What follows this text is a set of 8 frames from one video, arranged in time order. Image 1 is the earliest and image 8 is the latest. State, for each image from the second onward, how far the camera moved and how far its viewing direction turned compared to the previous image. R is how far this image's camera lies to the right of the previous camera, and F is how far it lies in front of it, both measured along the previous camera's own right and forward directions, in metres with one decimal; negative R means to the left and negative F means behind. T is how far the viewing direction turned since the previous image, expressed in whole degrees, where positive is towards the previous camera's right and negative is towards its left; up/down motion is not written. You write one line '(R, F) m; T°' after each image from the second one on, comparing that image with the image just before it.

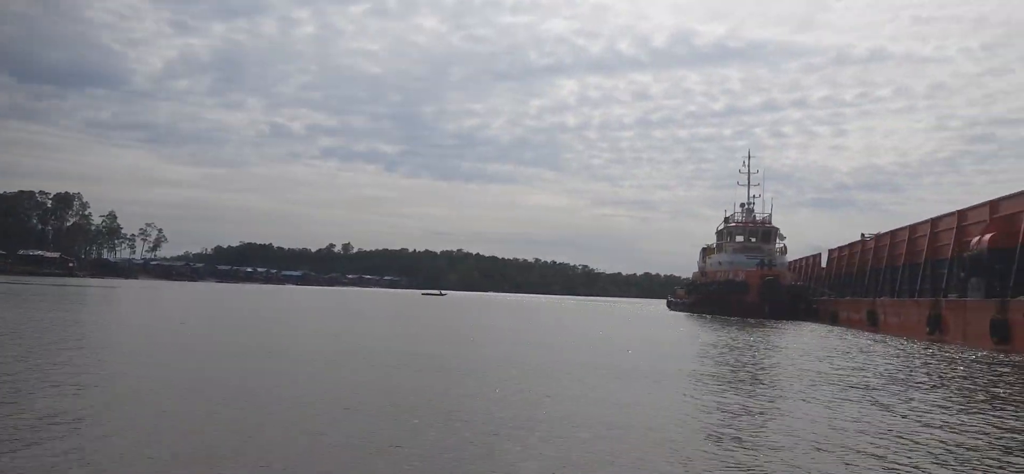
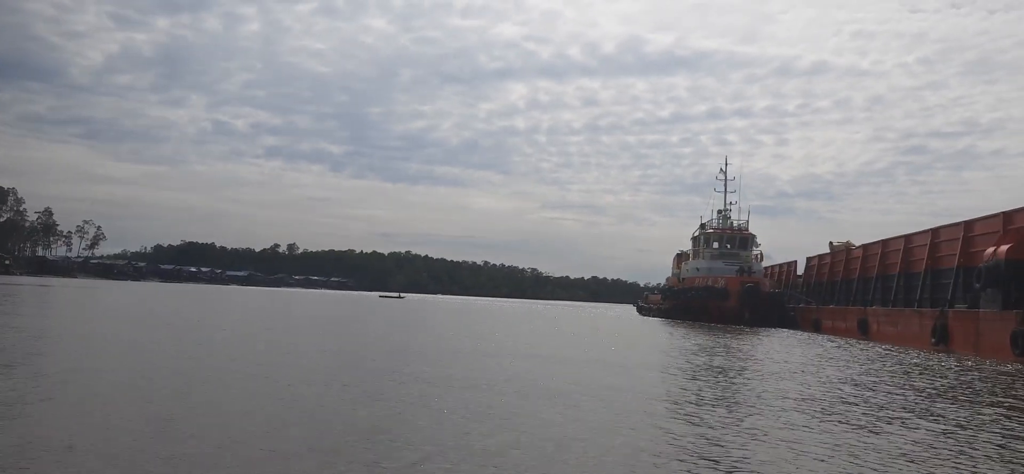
(-1.2, +0.9) m; +4°
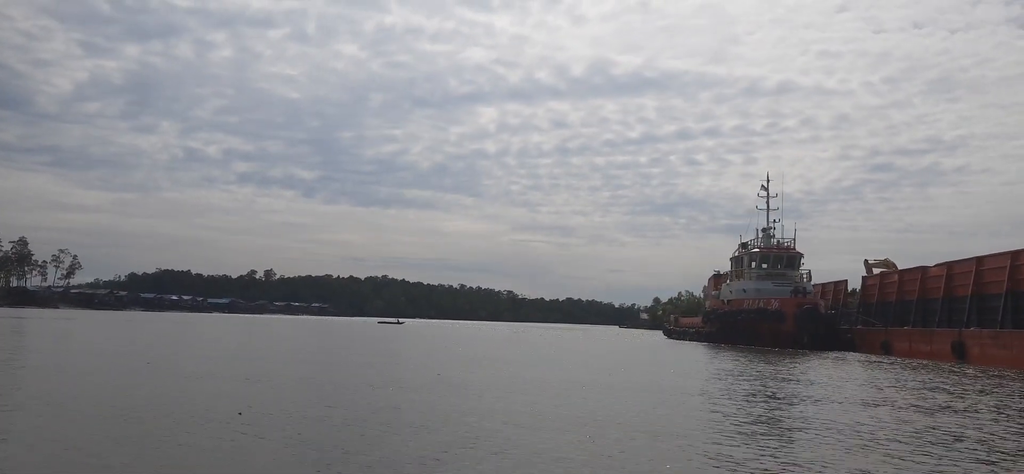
(-2.7, +1.7) m; +2°
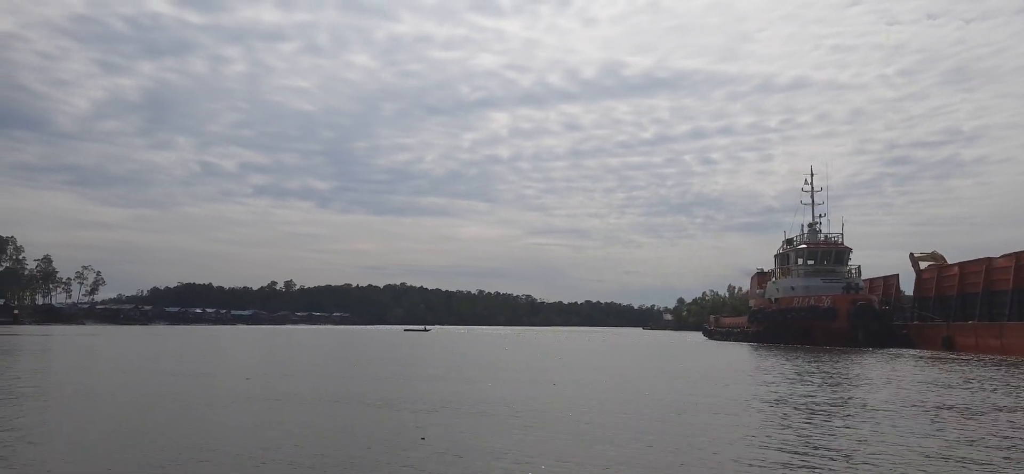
(-1.0, +0.6) m; -1°
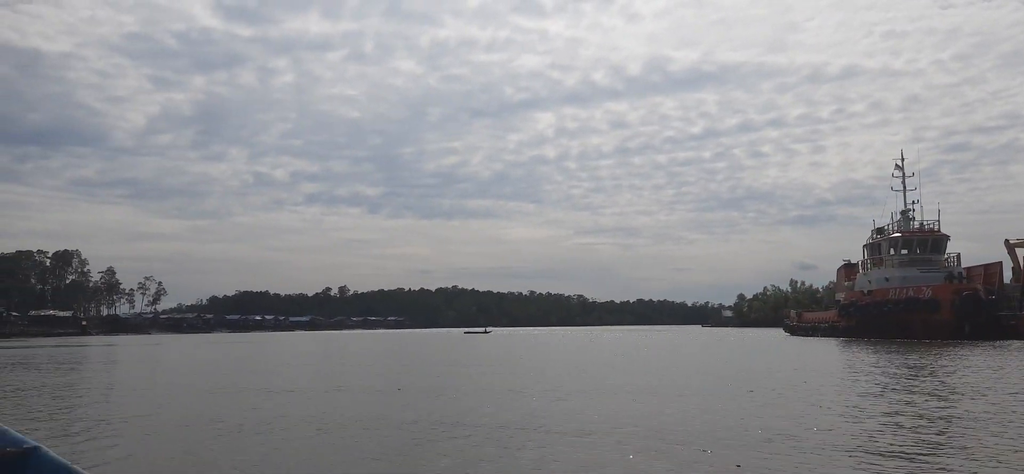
(-1.2, +0.7) m; -4°
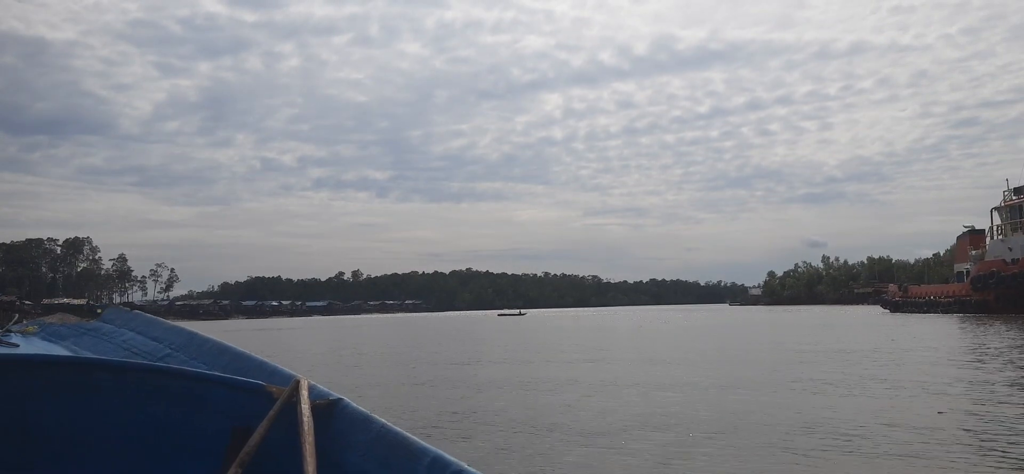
(-2.9, +4.0) m; -1°
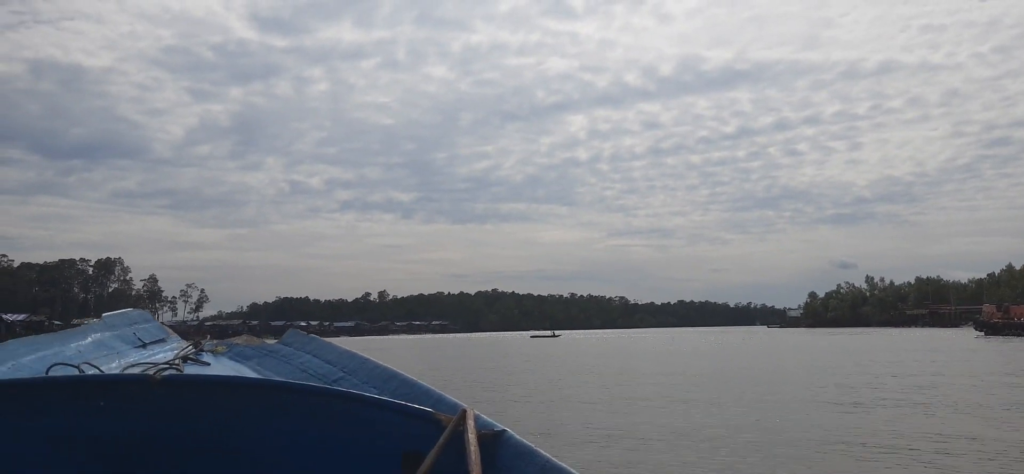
(-1.4, +2.7) m; -2°
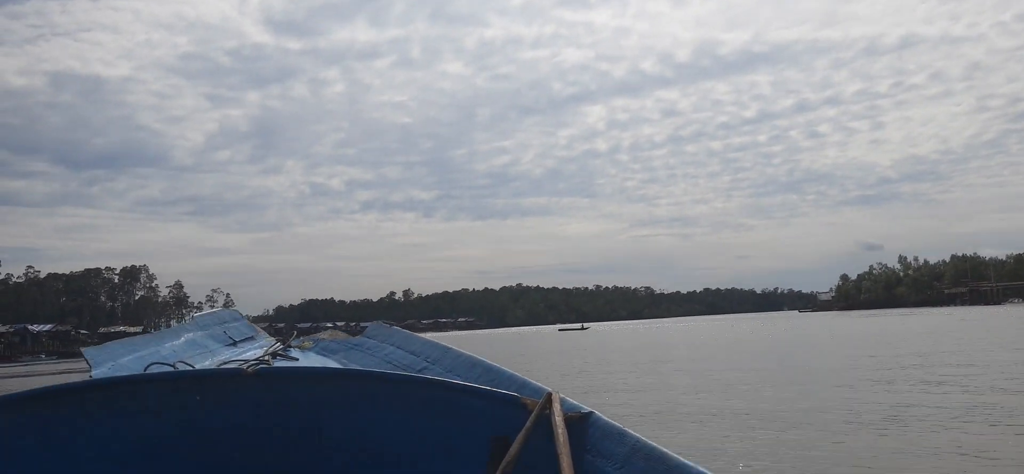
(-0.1, +1.6) m; -2°
